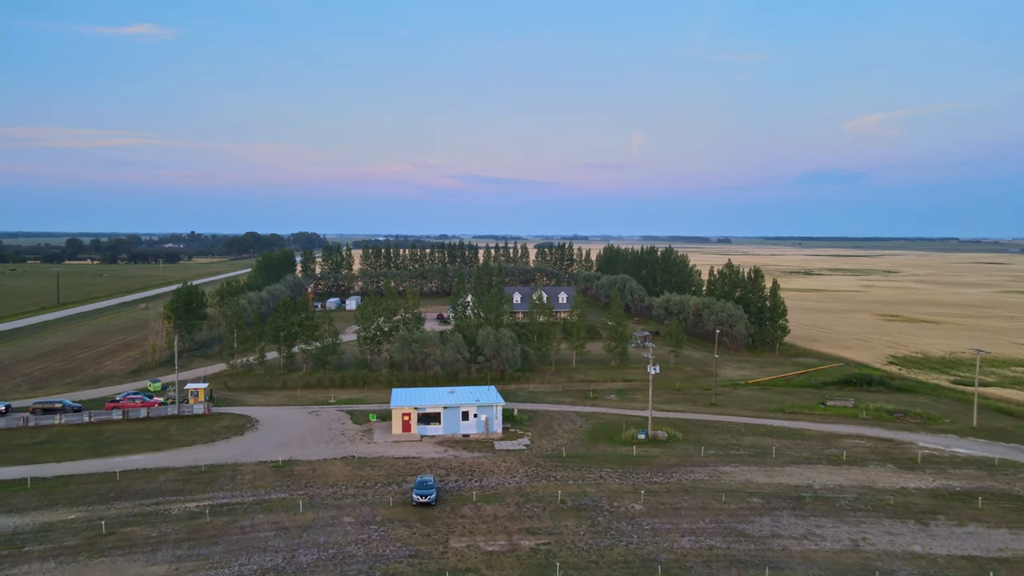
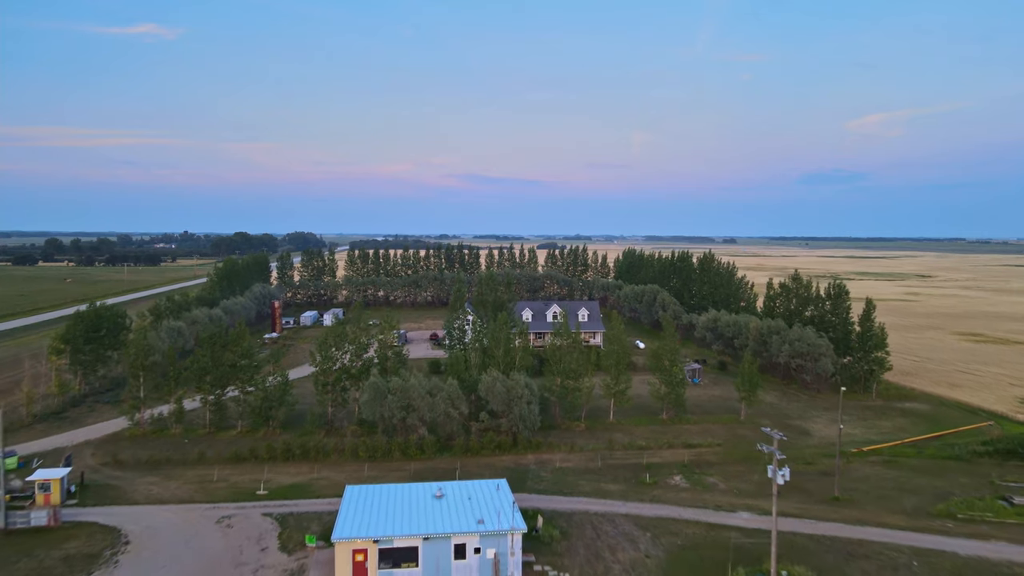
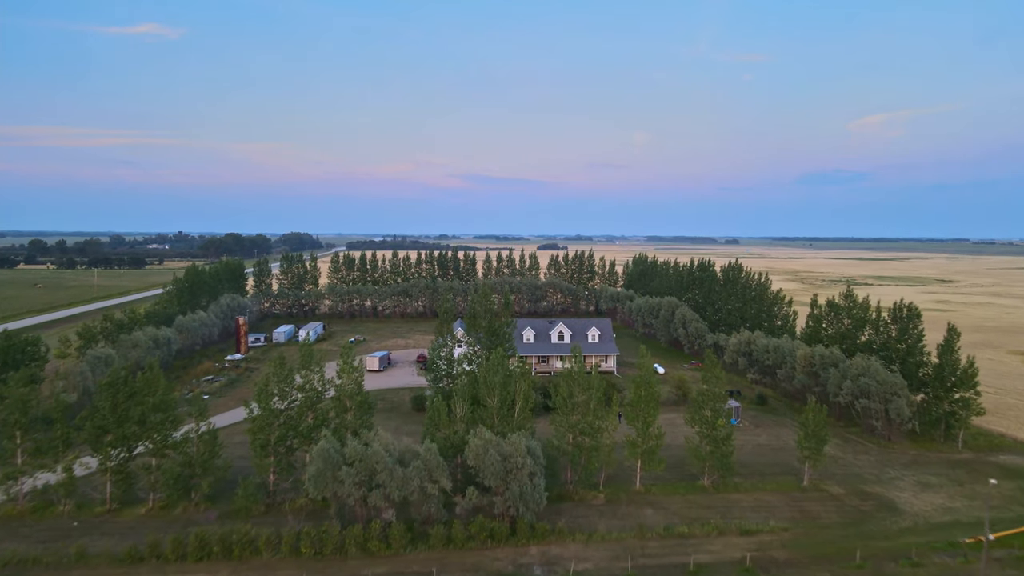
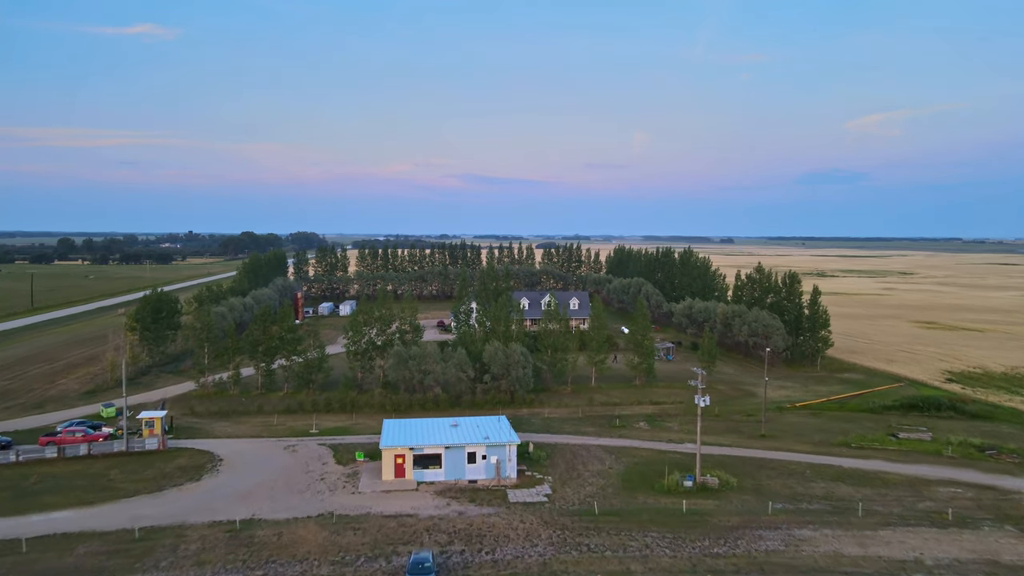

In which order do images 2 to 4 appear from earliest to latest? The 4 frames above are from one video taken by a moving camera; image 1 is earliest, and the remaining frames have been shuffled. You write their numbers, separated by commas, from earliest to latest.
4, 2, 3
